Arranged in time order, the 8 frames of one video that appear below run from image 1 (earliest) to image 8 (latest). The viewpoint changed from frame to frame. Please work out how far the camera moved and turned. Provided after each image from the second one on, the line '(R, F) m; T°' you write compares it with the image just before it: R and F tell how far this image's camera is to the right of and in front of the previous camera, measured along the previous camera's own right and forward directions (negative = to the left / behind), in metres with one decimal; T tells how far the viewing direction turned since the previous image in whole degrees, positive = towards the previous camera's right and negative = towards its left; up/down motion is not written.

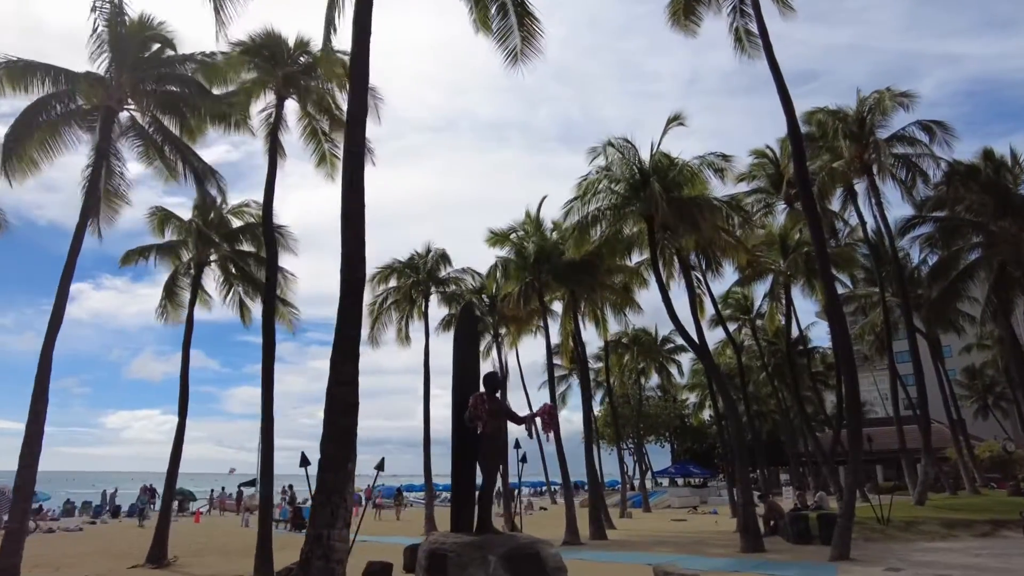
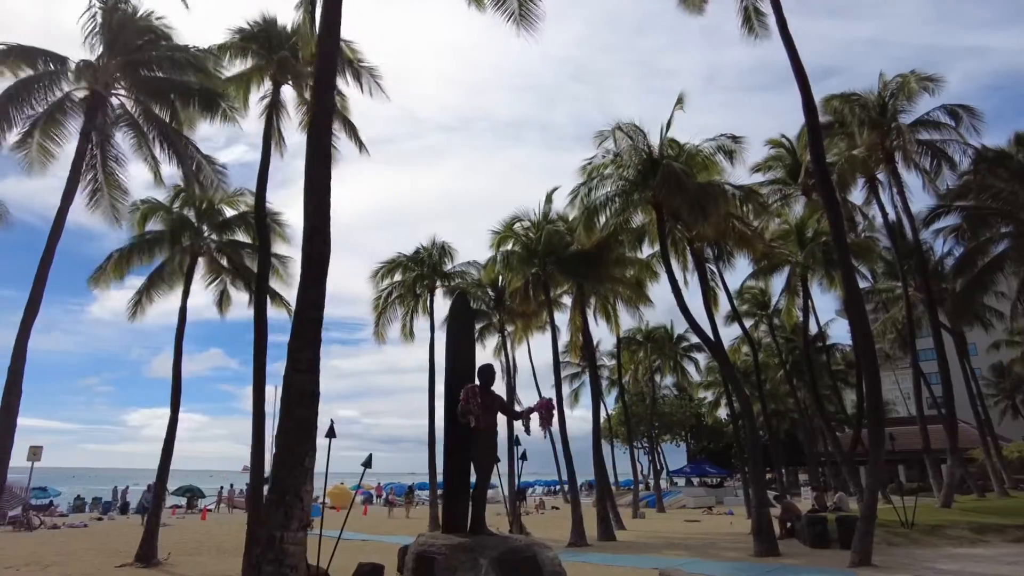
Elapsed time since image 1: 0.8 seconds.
(+0.3, +0.7) m; -1°
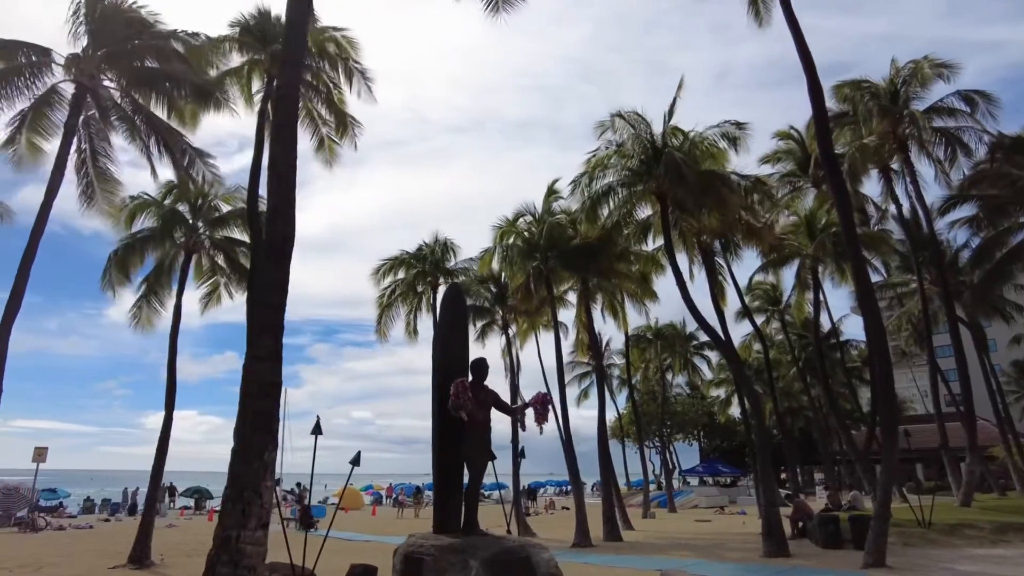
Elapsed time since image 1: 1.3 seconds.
(+0.3, +0.4) m; -1°
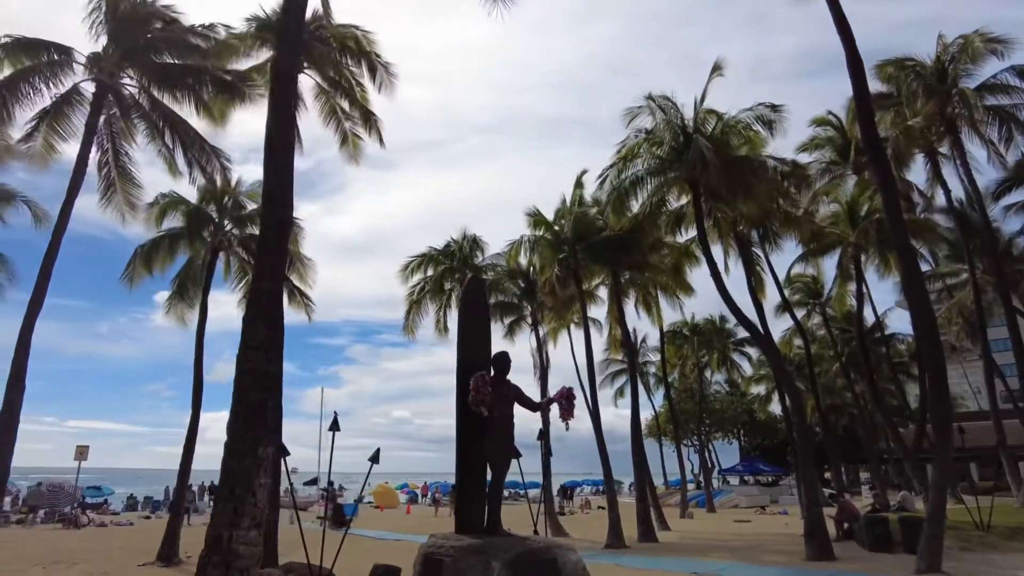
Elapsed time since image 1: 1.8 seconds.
(+0.2, +0.4) m; -3°
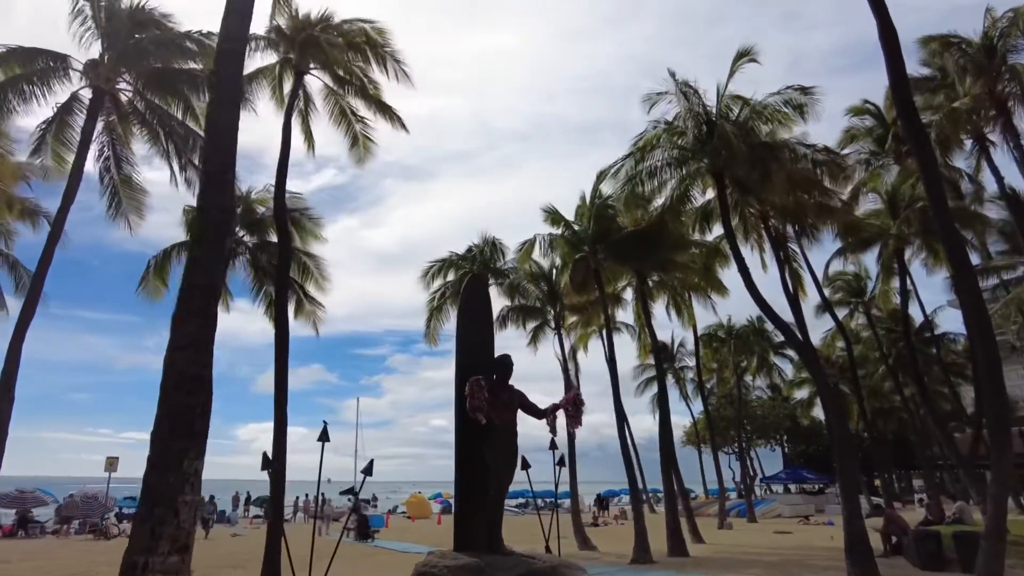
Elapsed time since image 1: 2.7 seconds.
(+0.5, +0.7) m; -3°
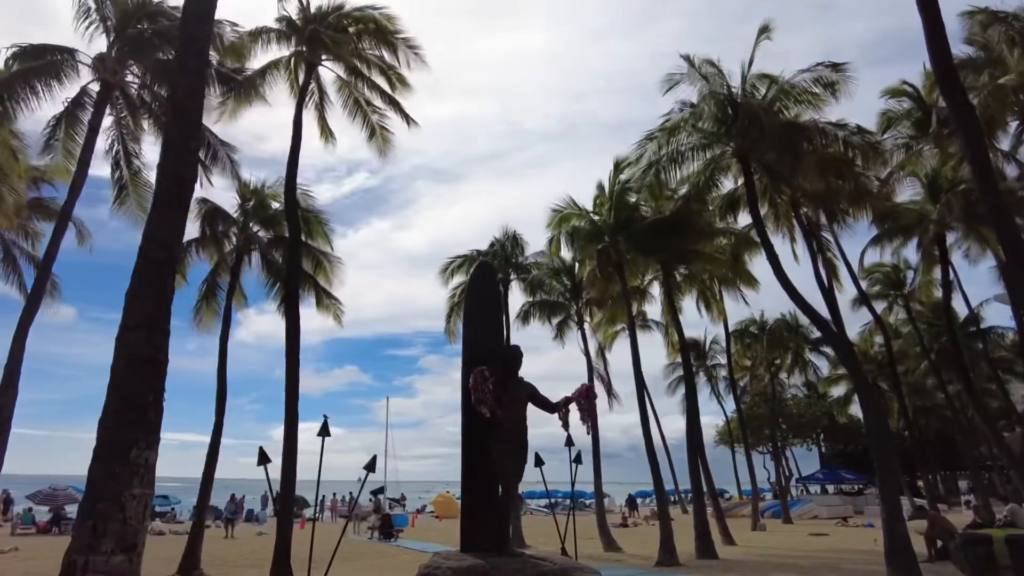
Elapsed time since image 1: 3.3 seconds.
(+0.3, +0.5) m; -3°
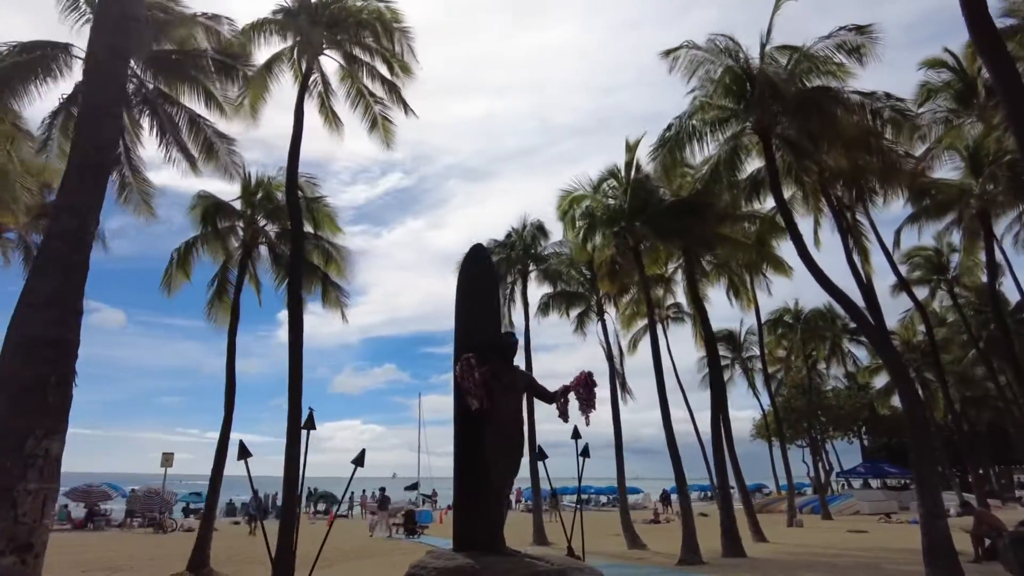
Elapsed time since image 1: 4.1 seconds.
(+0.5, +0.5) m; -3°
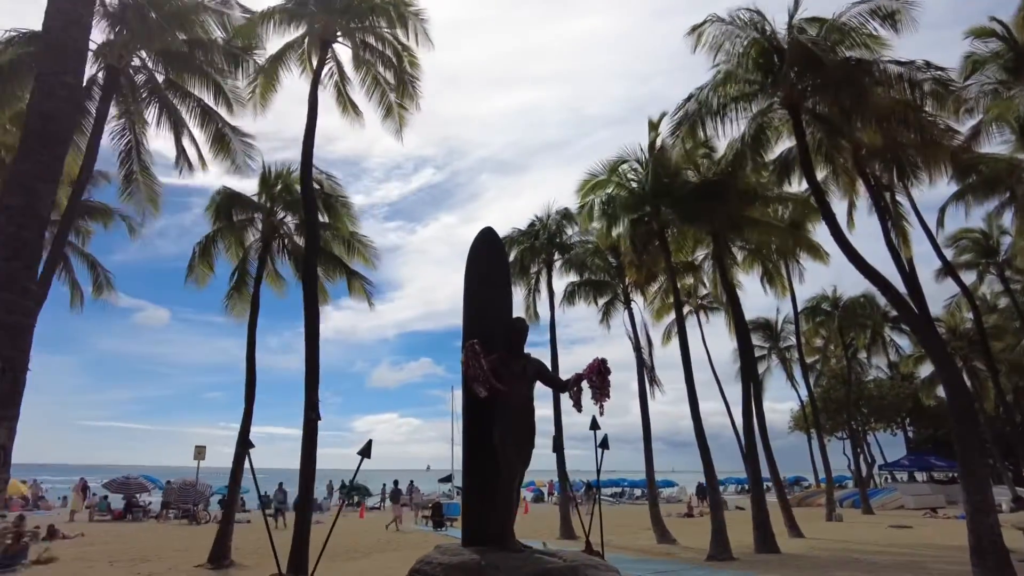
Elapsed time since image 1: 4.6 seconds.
(+0.3, +0.4) m; -3°
